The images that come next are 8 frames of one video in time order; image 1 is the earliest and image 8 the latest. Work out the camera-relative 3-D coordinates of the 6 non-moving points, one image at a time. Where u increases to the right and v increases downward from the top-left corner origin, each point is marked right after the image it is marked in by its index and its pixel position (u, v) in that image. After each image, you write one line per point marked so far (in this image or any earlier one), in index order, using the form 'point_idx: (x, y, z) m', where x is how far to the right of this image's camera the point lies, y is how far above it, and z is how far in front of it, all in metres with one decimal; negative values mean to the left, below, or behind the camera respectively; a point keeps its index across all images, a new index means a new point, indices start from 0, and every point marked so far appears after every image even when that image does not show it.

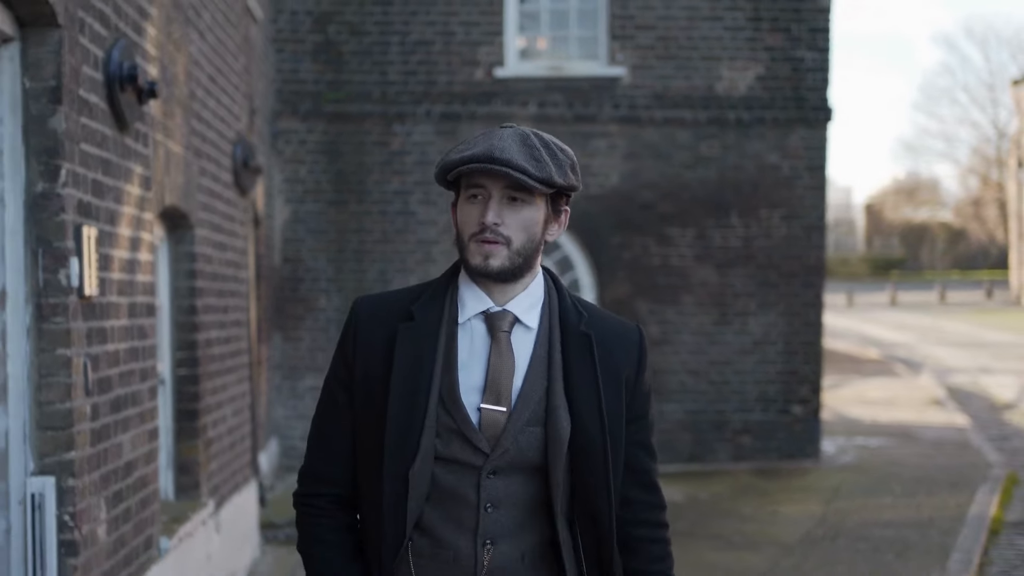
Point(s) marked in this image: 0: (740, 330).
0: (+1.5, -0.3, +10.9) m
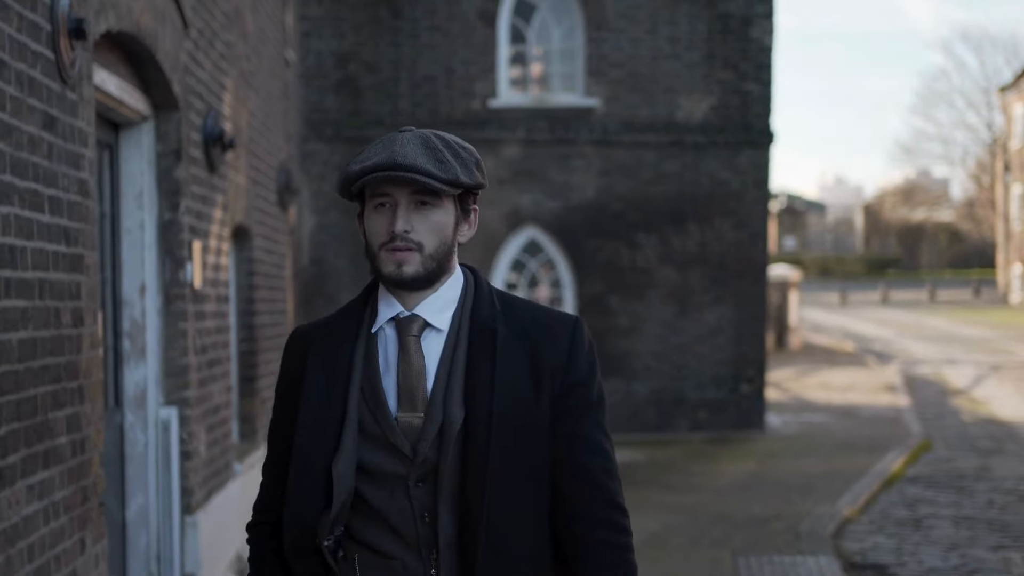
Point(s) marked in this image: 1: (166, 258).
0: (+1.5, -0.3, +12.9) m
1: (-1.3, +0.1, +6.0) m
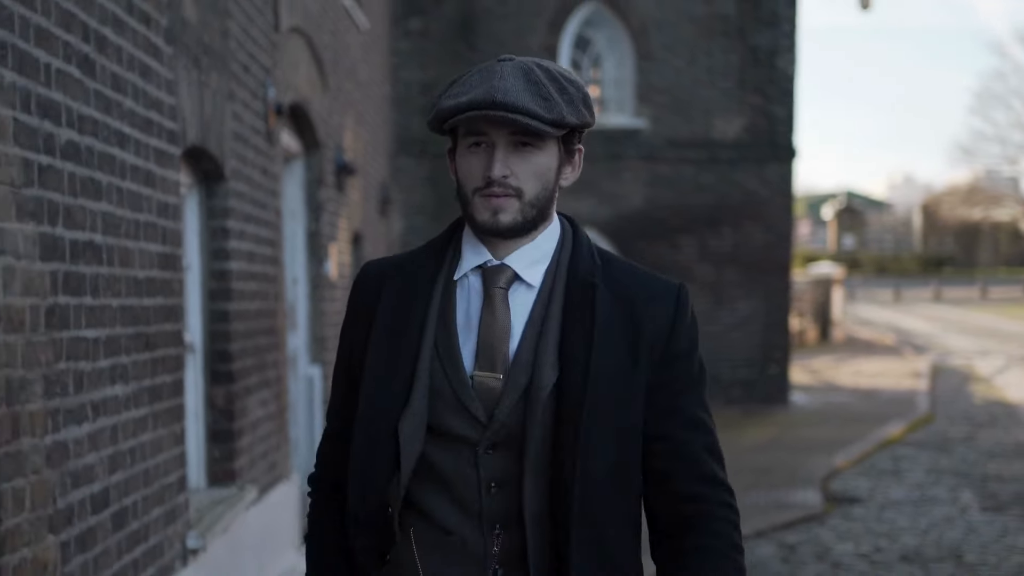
0: (+2.0, -0.2, +15.0) m
1: (-1.0, +0.2, +8.2) m
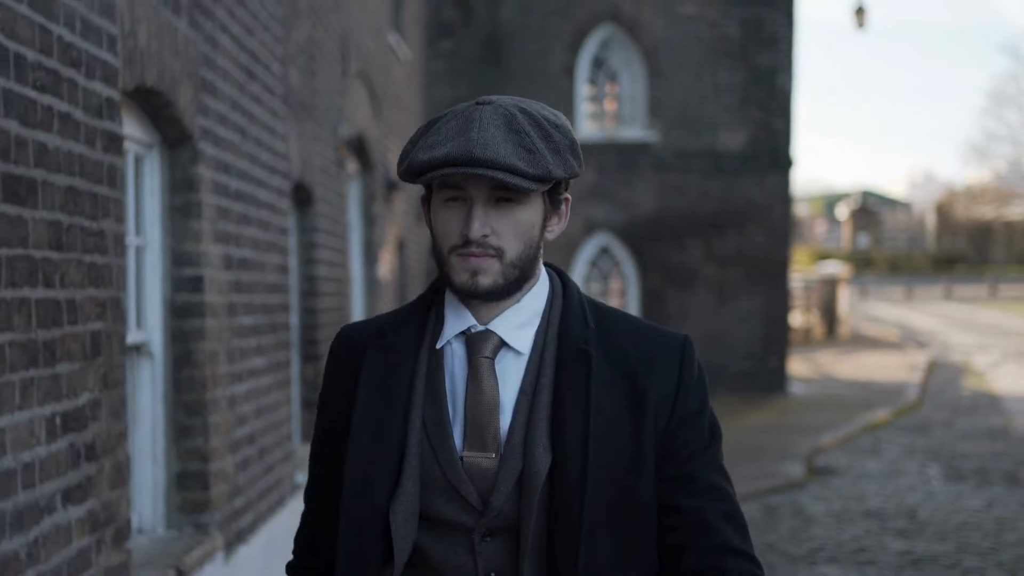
0: (+2.2, -0.2, +16.5) m
1: (-0.9, +0.2, +9.7) m
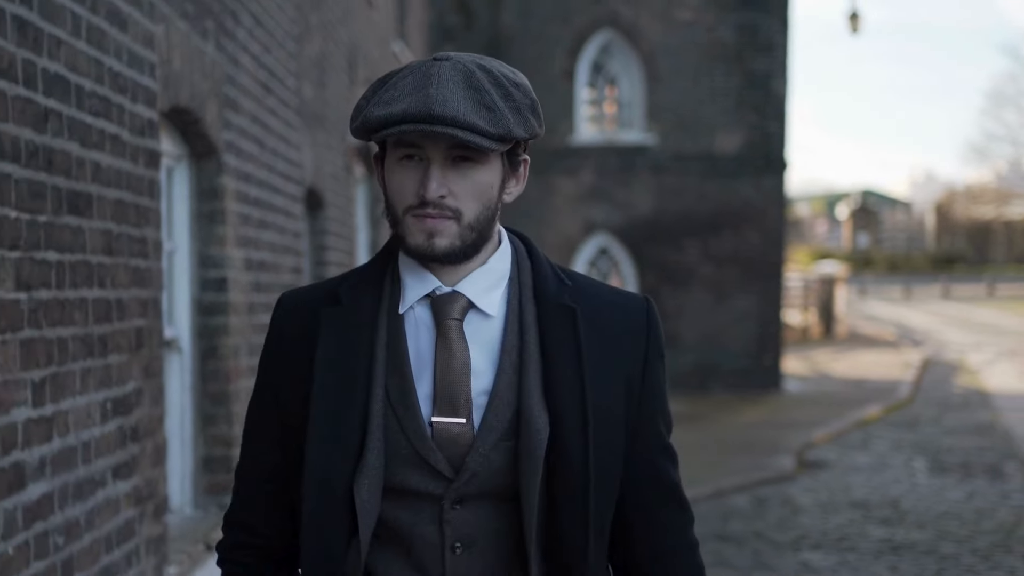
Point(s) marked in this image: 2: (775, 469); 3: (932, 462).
0: (+2.2, -0.2, +16.9) m
1: (-0.9, +0.2, +10.1) m
2: (+1.8, -1.2, +11.2) m
3: (+3.0, -1.3, +11.8) m
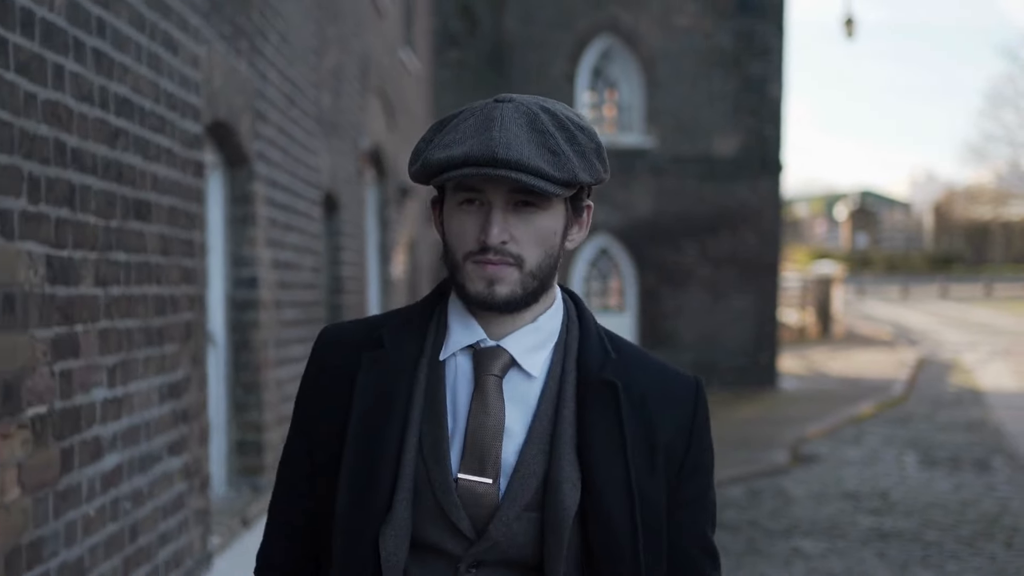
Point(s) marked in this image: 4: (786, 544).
0: (+2.3, -0.2, +17.3) m
1: (-0.8, +0.2, +10.5) m
2: (+1.8, -1.2, +11.5) m
3: (+3.1, -1.3, +12.2) m
4: (+1.4, -1.3, +8.3) m
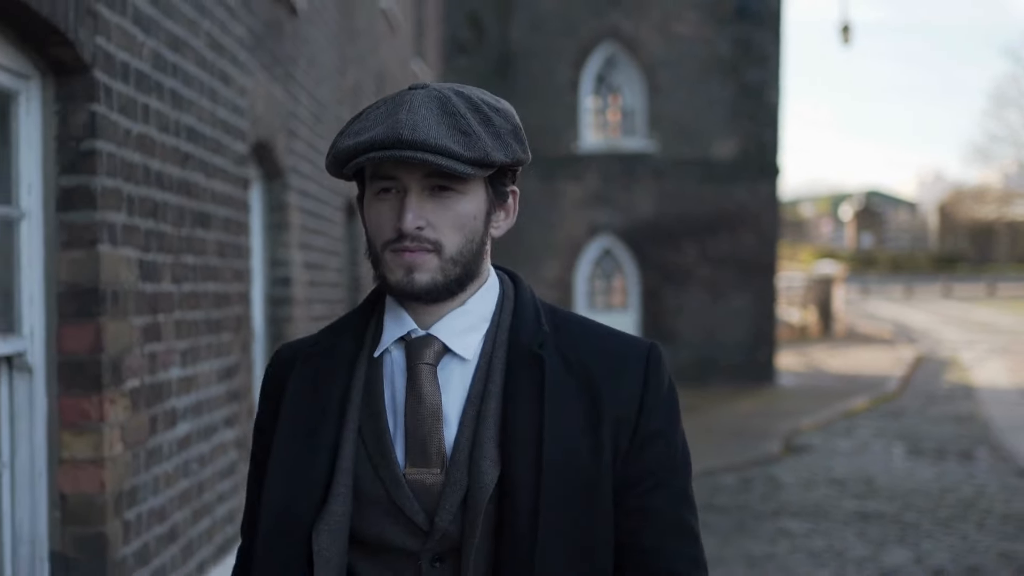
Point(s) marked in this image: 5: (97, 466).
0: (+2.3, -0.2, +17.9) m
1: (-0.8, +0.2, +11.2) m
2: (+1.9, -1.2, +12.2) m
3: (+3.1, -1.2, +12.9) m
4: (+1.4, -1.3, +9.0) m
5: (-0.8, -0.3, +3.1) m
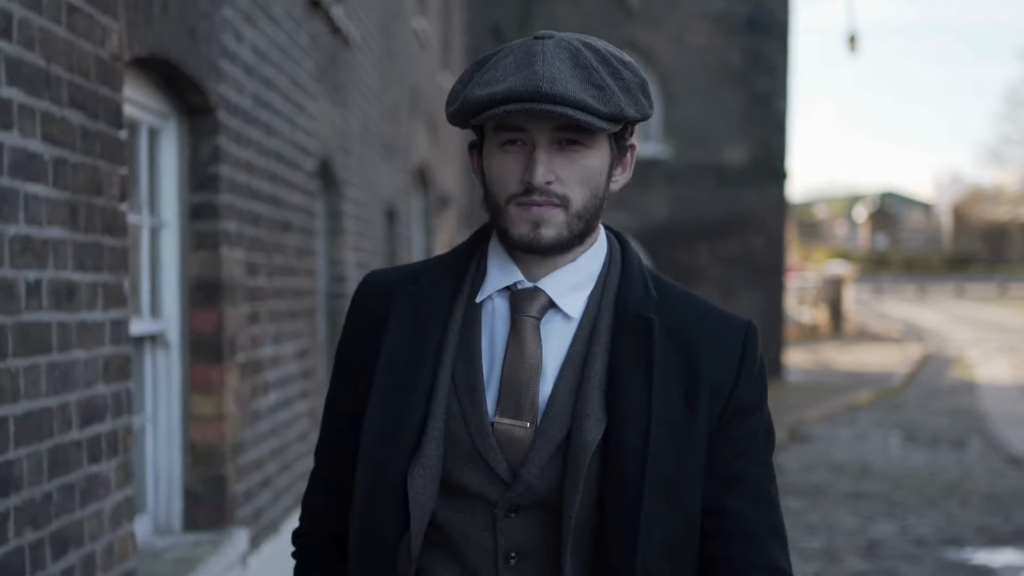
0: (+2.6, -0.2, +18.7) m
1: (-0.6, +0.2, +12.0) m
2: (+2.0, -1.2, +13.0) m
3: (+3.3, -1.2, +13.7) m
4: (+1.6, -1.3, +9.8) m
5: (-0.7, -0.3, +3.9) m
